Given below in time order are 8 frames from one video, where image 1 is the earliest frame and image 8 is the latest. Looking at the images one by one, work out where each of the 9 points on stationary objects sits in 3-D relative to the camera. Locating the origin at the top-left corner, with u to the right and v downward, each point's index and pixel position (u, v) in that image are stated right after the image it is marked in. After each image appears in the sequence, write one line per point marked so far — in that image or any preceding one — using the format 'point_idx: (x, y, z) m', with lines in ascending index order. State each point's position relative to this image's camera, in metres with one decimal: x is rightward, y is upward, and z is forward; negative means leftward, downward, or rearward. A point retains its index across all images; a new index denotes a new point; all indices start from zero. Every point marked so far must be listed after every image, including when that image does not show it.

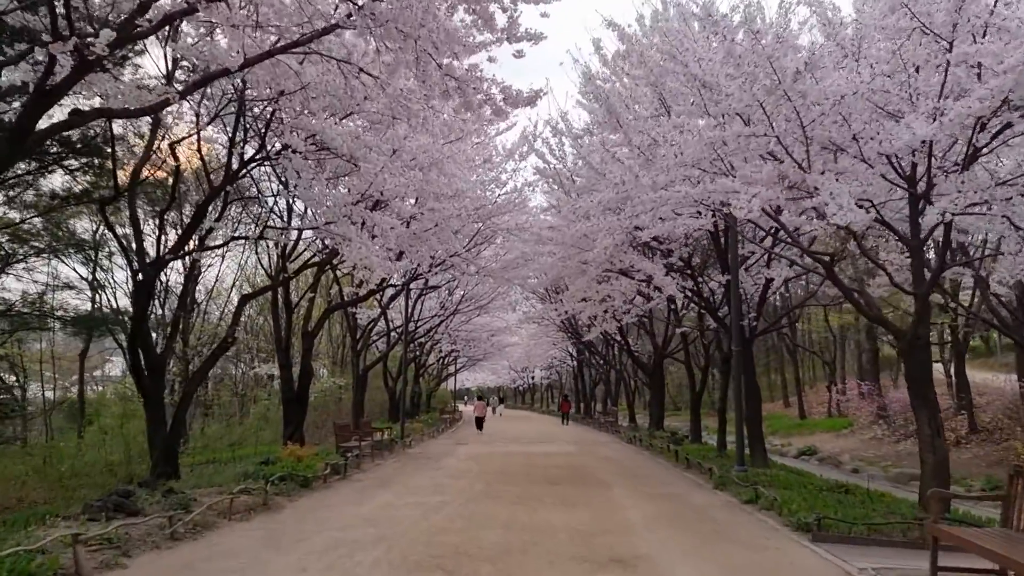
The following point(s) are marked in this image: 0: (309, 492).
0: (-3.0, -3.0, +12.3) m
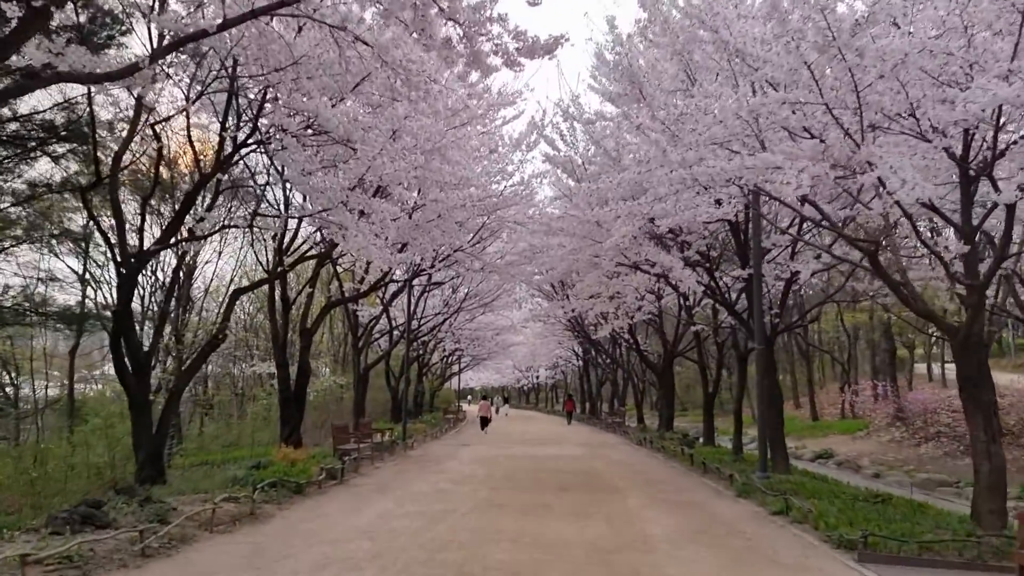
0: (-2.9, -2.9, +11.5) m
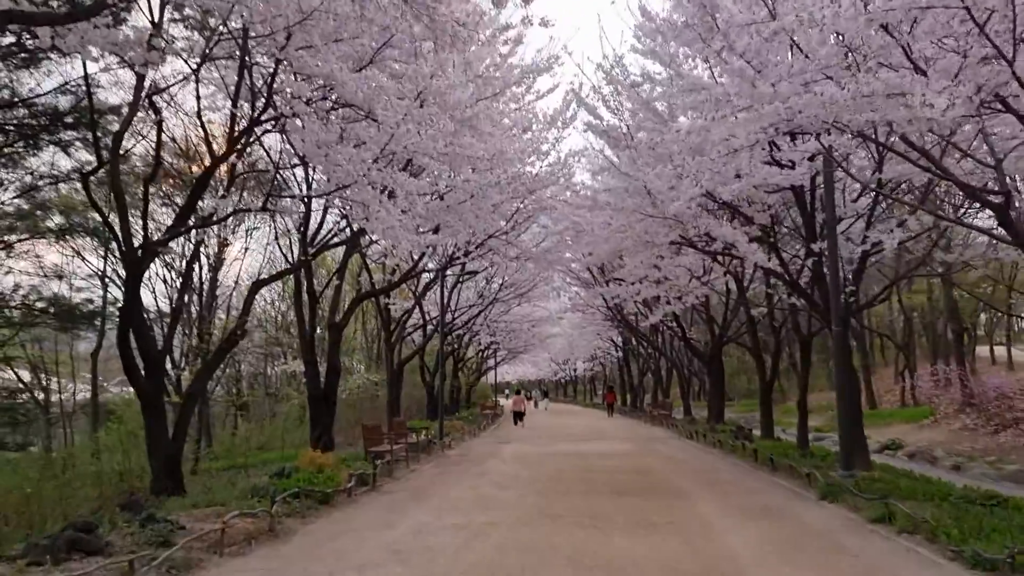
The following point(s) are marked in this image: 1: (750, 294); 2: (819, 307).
0: (-2.3, -2.8, +10.3) m
1: (+5.7, -0.1, +19.7) m
2: (+4.7, -0.3, +12.7) m
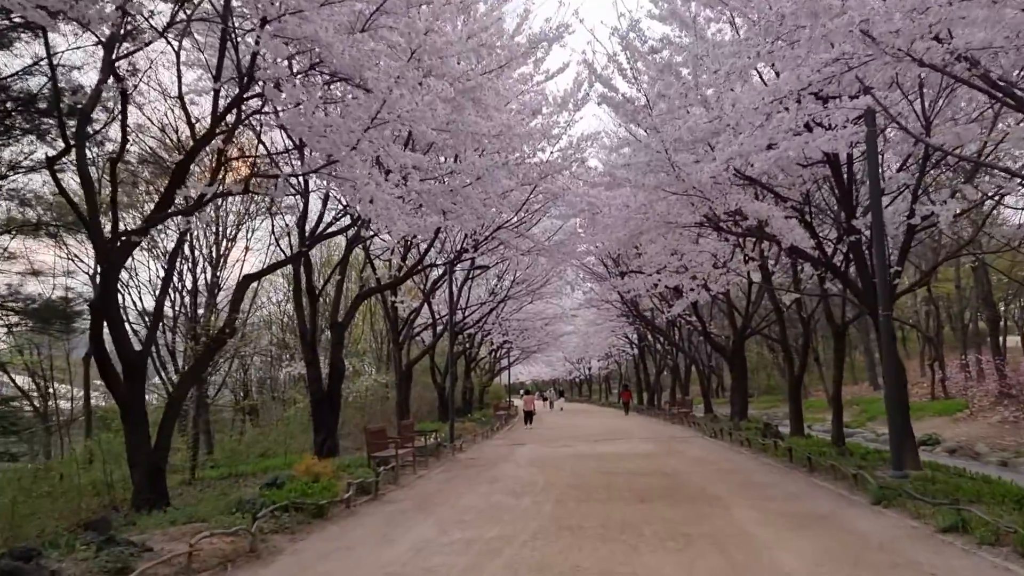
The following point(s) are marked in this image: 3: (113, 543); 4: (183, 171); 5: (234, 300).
0: (-2.1, -2.7, +9.3) m
1: (+5.9, +0.1, +18.6) m
2: (+4.9, 0.0, +11.5) m
3: (-3.4, -2.2, +7.1) m
4: (-4.4, +1.6, +11.3) m
5: (-4.4, -0.2, +13.1) m
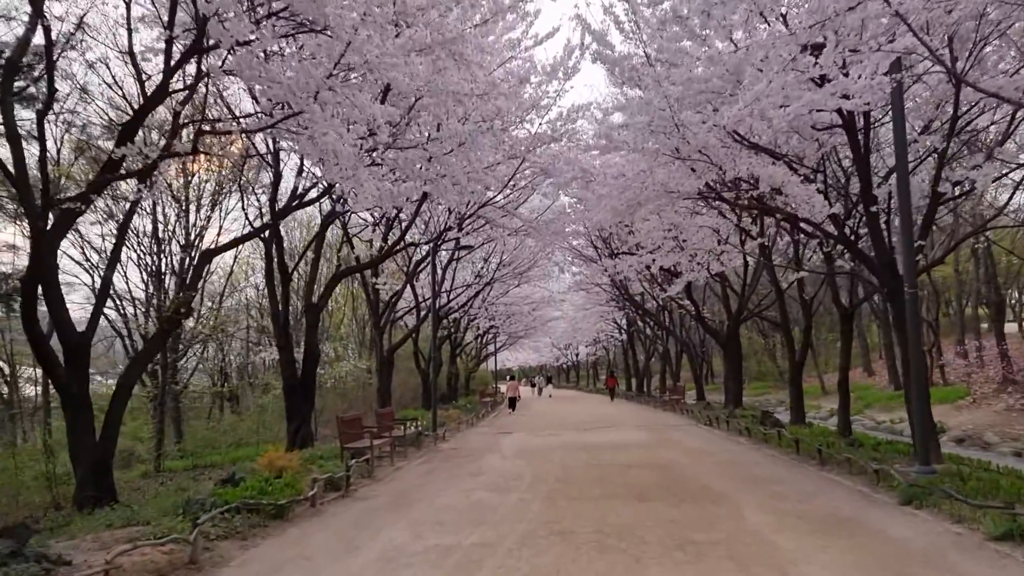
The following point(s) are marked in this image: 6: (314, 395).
0: (-2.3, -2.4, +8.2) m
1: (+5.6, +0.5, +17.6) m
2: (+4.7, +0.3, +10.5) m
3: (-3.6, -1.9, +6.0) m
4: (-4.6, +1.9, +10.1) m
5: (-4.6, +0.2, +11.9) m
6: (-4.1, -2.2, +17.3) m
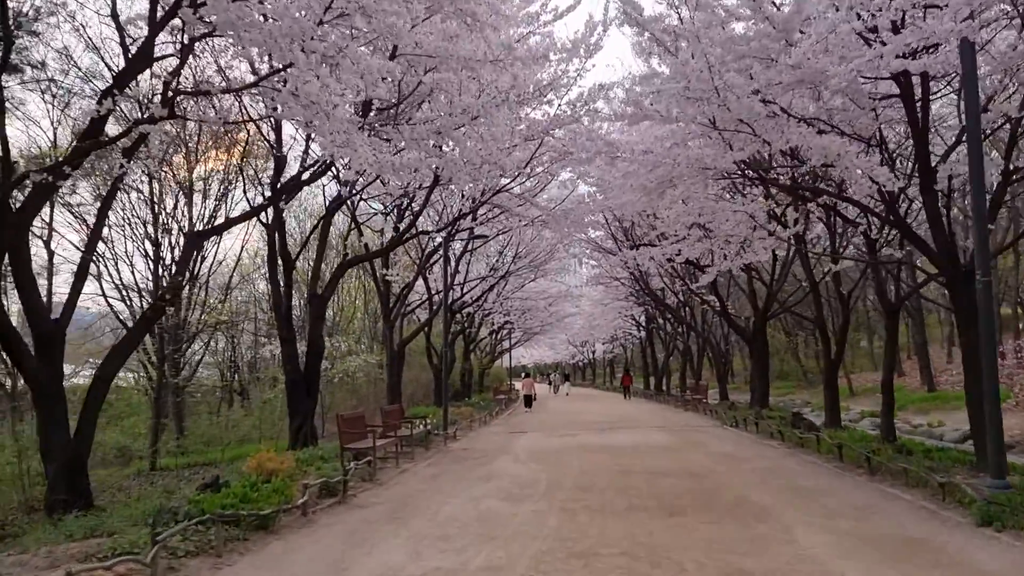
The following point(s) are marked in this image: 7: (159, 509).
0: (-2.2, -2.2, +7.2) m
1: (+6.0, +0.7, +16.4) m
2: (+4.9, +0.4, +9.4) m
3: (-3.5, -1.8, +5.1) m
4: (-4.4, +2.1, +9.1) m
5: (-4.4, +0.4, +11.0) m
6: (-3.8, -2.0, +16.4) m
7: (-3.3, -2.1, +7.7) m
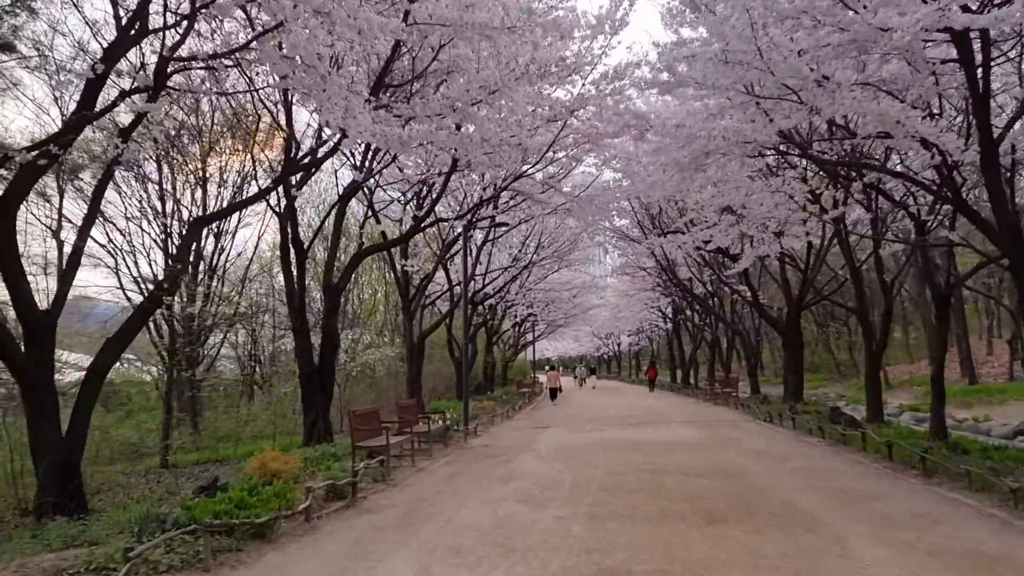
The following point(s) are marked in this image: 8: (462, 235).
0: (-2.0, -2.1, +6.6) m
1: (+6.4, +0.9, +15.5) m
2: (+5.1, +0.6, +8.5) m
3: (-3.4, -1.7, +4.4) m
4: (-4.2, +2.2, +8.5) m
5: (-4.1, +0.5, +10.3) m
6: (-3.4, -1.8, +15.8) m
7: (-3.1, -1.9, +7.1) m
8: (-1.2, +1.3, +19.7) m
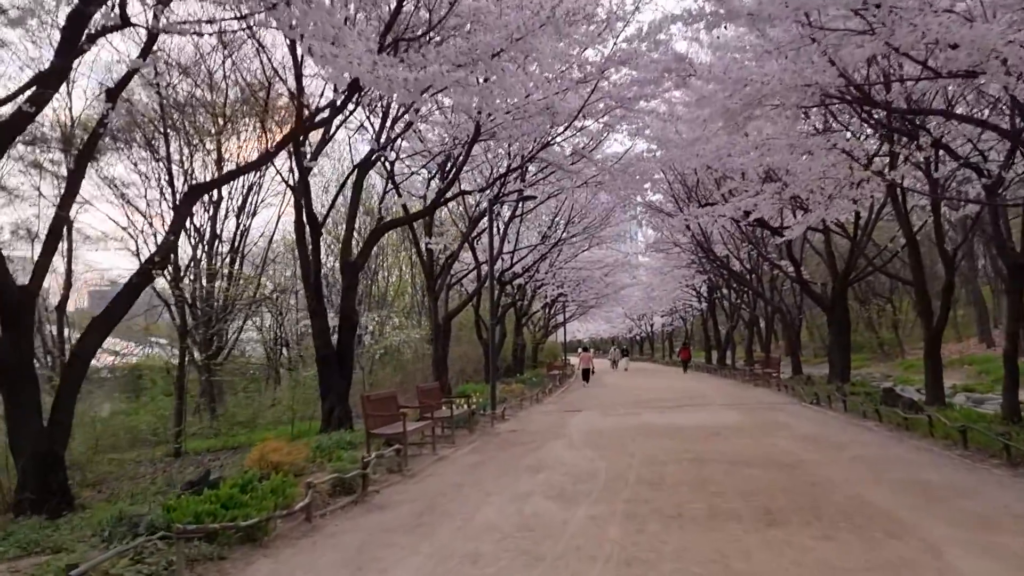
0: (-1.8, -1.9, +5.7) m
1: (+6.8, +1.4, +14.2) m
2: (+5.3, +0.9, +7.3) m
3: (-3.3, -1.5, +3.6) m
4: (-4.0, +2.5, +7.6) m
5: (-3.8, +0.8, +9.5) m
6: (-2.9, -1.4, +14.9) m
7: (-2.9, -1.7, +6.2) m
8: (-0.6, +1.8, +18.7) m
